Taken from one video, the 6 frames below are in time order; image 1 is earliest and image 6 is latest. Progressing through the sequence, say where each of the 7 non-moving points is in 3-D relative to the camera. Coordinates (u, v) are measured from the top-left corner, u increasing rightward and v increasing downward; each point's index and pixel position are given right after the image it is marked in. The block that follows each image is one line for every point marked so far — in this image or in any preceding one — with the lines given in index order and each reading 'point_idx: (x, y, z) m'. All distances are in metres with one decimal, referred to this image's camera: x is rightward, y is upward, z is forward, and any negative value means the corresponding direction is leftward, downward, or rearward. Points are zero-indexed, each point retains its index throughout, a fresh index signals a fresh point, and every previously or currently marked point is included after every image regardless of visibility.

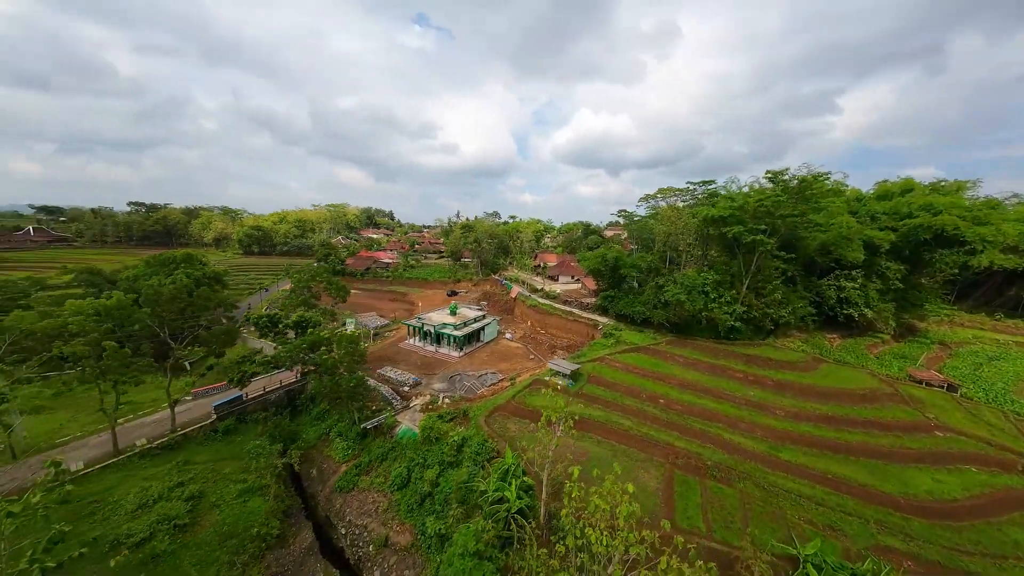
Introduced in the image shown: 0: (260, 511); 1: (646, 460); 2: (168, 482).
0: (-16.0, -14.2, +19.0) m
1: (+8.3, -10.7, +18.6) m
2: (-22.0, -12.4, +19.0) m
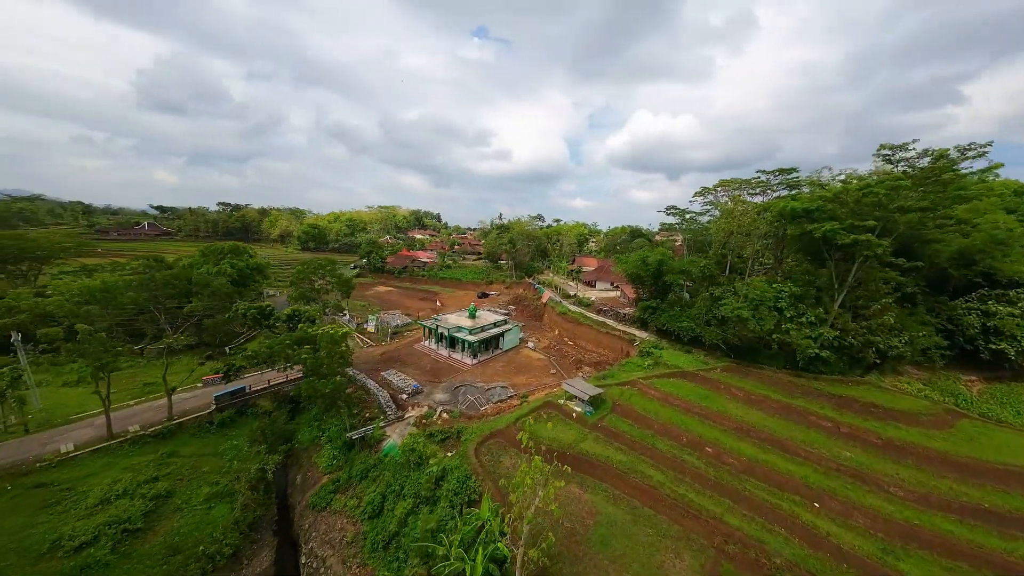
0: (-16.7, -13.5, +17.2) m
1: (+7.4, -11.2, +13.3) m
2: (-22.5, -11.5, +18.1) m
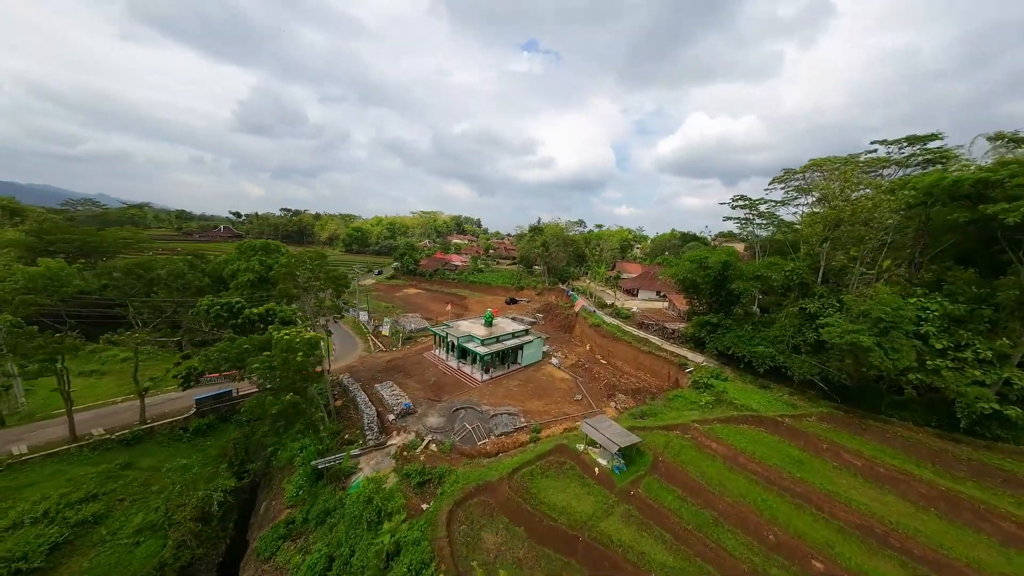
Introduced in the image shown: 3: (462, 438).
0: (-17.3, -13.0, +14.0) m
1: (+6.1, -11.3, +6.9) m
2: (-22.9, -10.8, +15.8) m
3: (-3.3, -9.9, +19.8) m
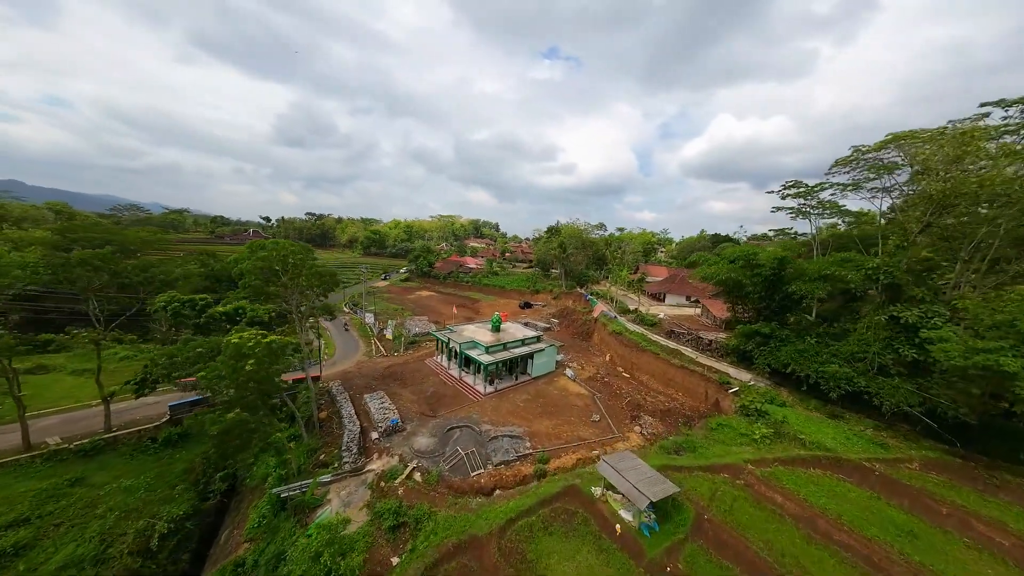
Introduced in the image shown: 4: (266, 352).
0: (-17.7, -12.6, +11.6) m
1: (+5.3, -11.1, +3.0) m
2: (-23.0, -10.4, +13.7) m
3: (-3.2, -9.8, +16.5) m
4: (-11.4, -2.9, +13.9) m
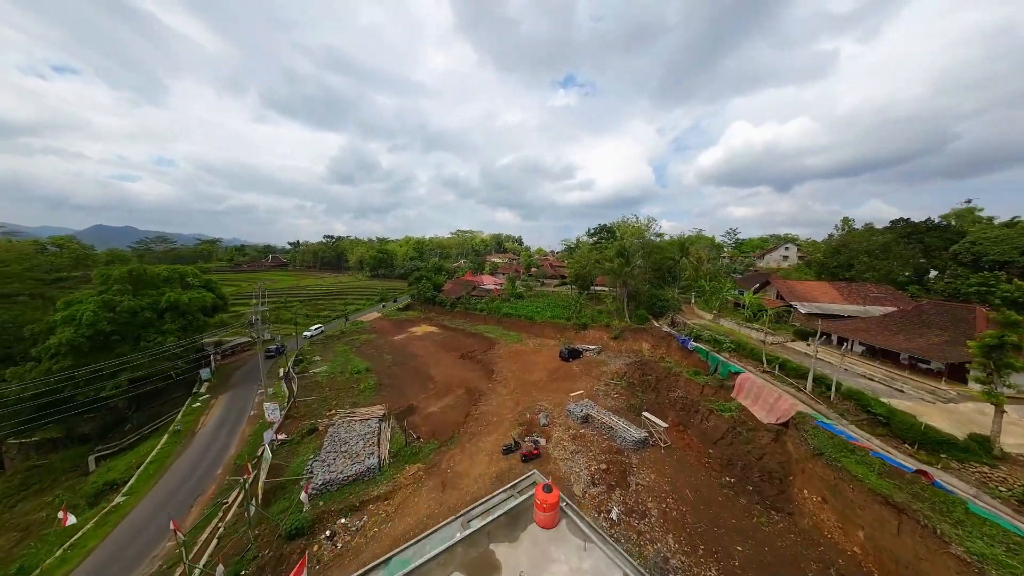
0: (-17.2, -15.8, -12.4) m
1: (+4.9, -12.9, -22.9) m
2: (-22.4, -13.9, -9.7) m
3: (-2.5, -12.7, -8.6) m
4: (-11.0, -6.0, -10.1) m
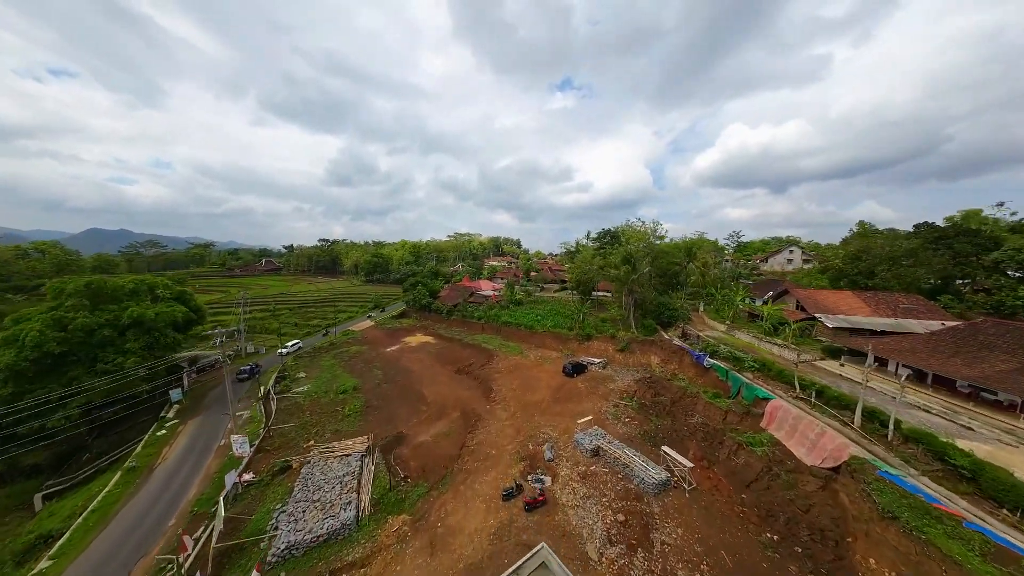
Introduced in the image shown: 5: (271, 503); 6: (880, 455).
0: (-16.9, -16.8, -15.4) m
1: (+5.2, -13.8, -25.7) m
2: (-22.1, -15.0, -12.7) m
3: (-2.2, -13.6, -11.5) m
4: (-10.8, -7.0, -13.0) m
5: (-14.3, -12.8, +17.8) m
6: (+17.4, -7.3, +13.7) m
